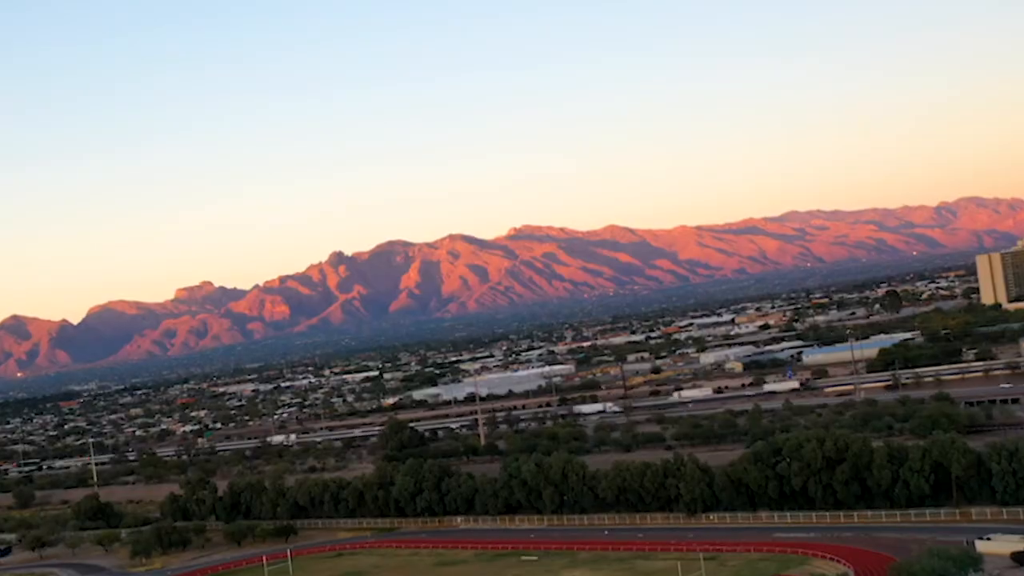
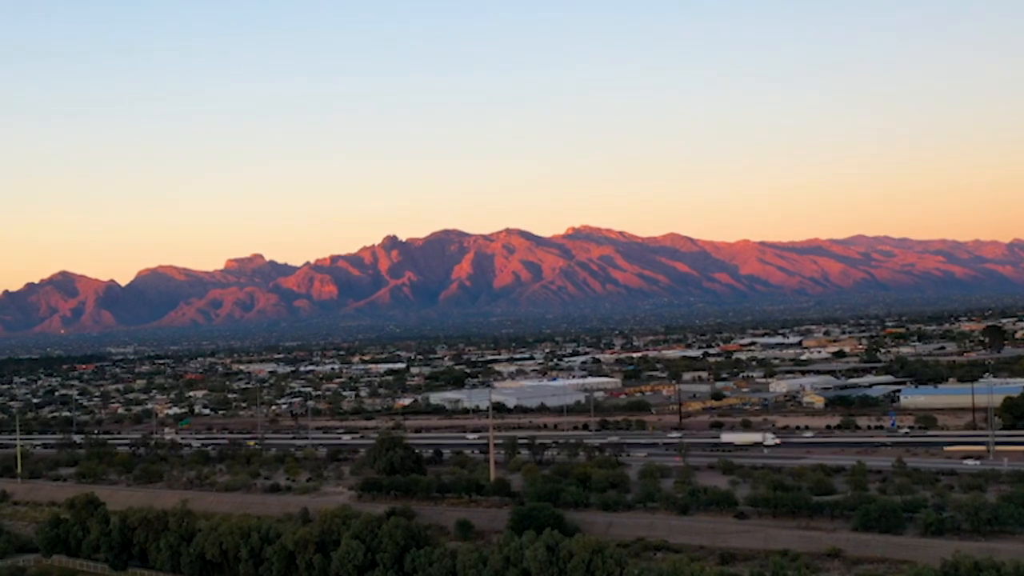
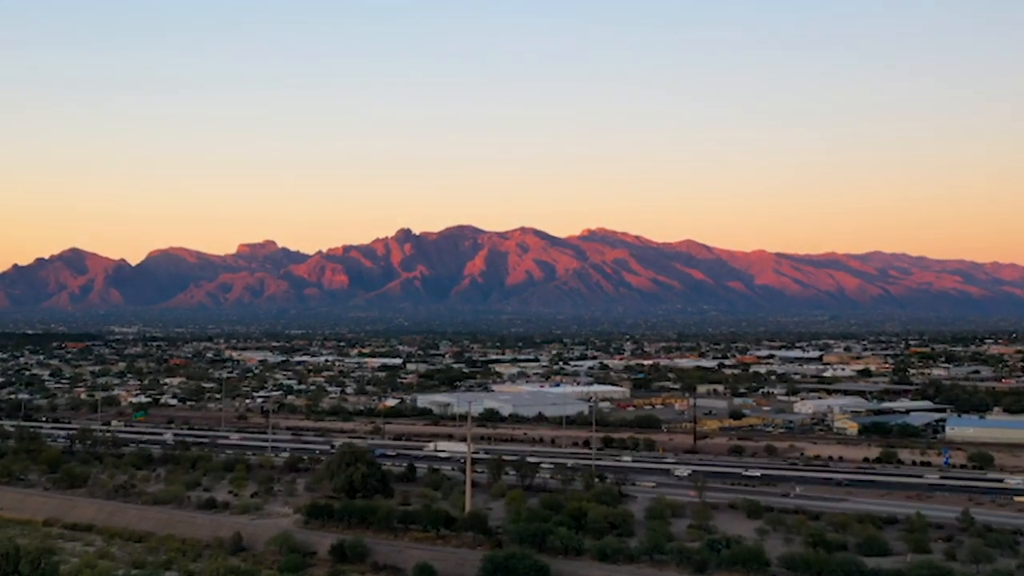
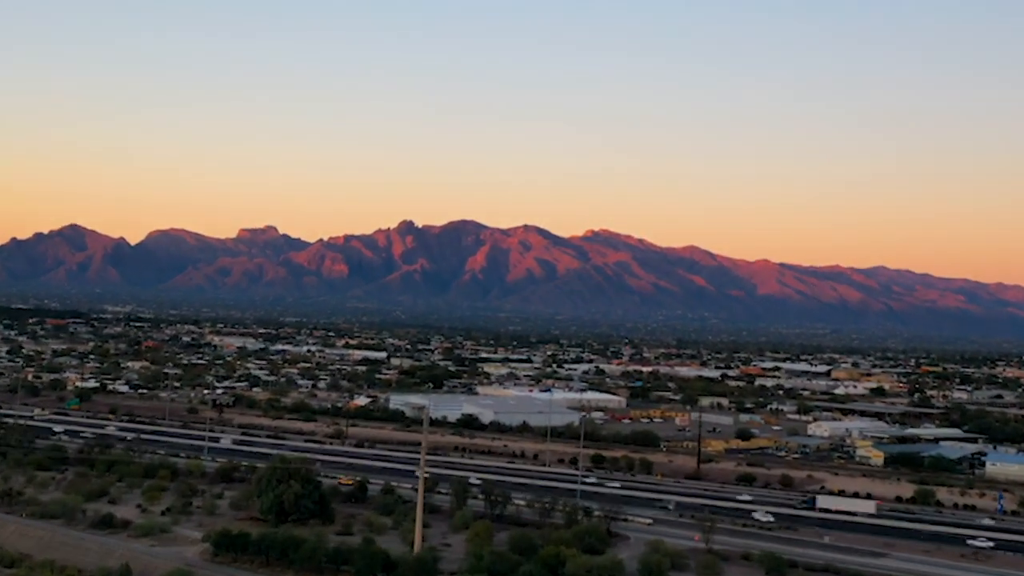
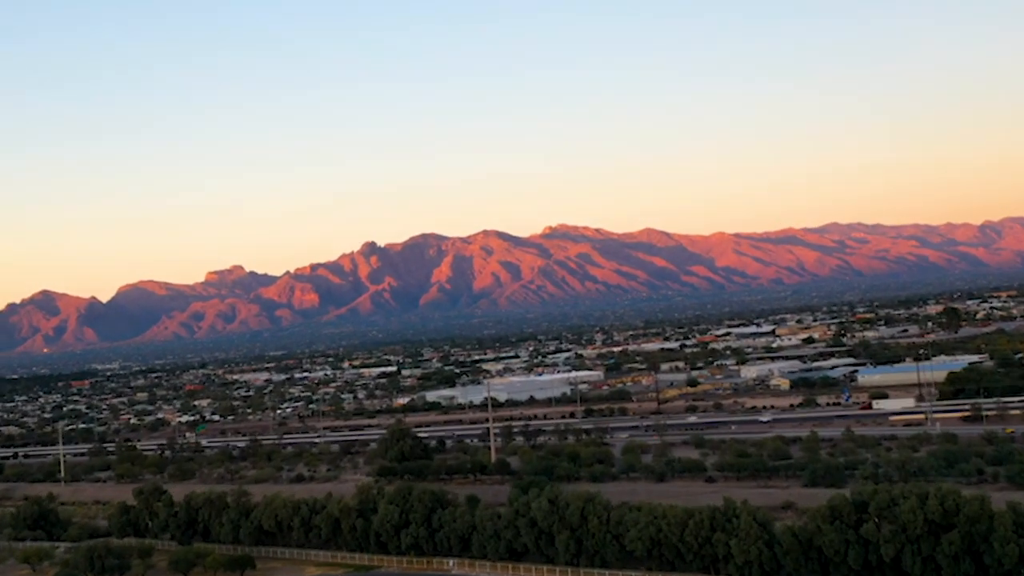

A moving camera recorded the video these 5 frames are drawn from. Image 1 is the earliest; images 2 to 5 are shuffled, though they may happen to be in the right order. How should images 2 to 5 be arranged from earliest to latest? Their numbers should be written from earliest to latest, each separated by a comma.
5, 2, 3, 4
